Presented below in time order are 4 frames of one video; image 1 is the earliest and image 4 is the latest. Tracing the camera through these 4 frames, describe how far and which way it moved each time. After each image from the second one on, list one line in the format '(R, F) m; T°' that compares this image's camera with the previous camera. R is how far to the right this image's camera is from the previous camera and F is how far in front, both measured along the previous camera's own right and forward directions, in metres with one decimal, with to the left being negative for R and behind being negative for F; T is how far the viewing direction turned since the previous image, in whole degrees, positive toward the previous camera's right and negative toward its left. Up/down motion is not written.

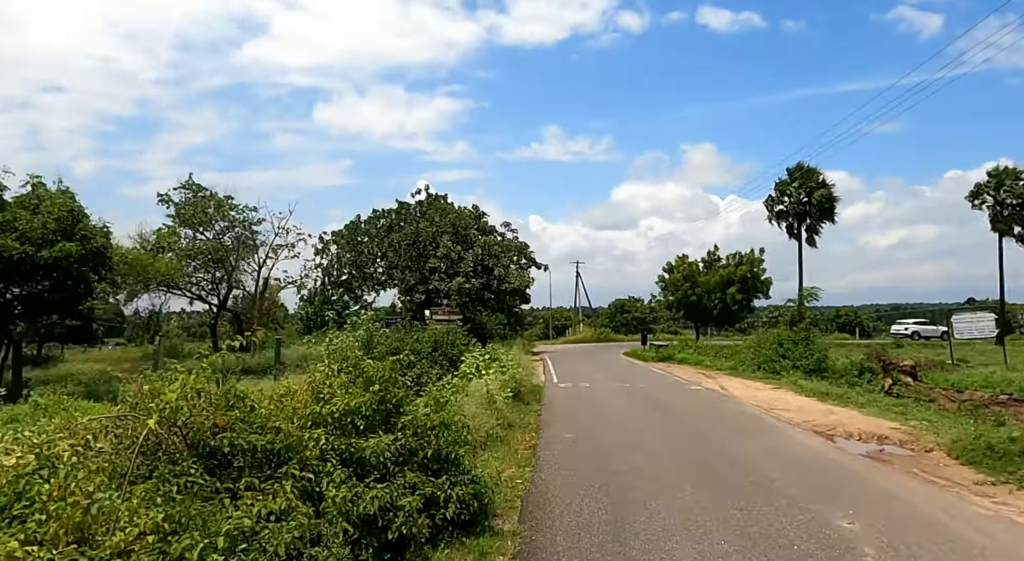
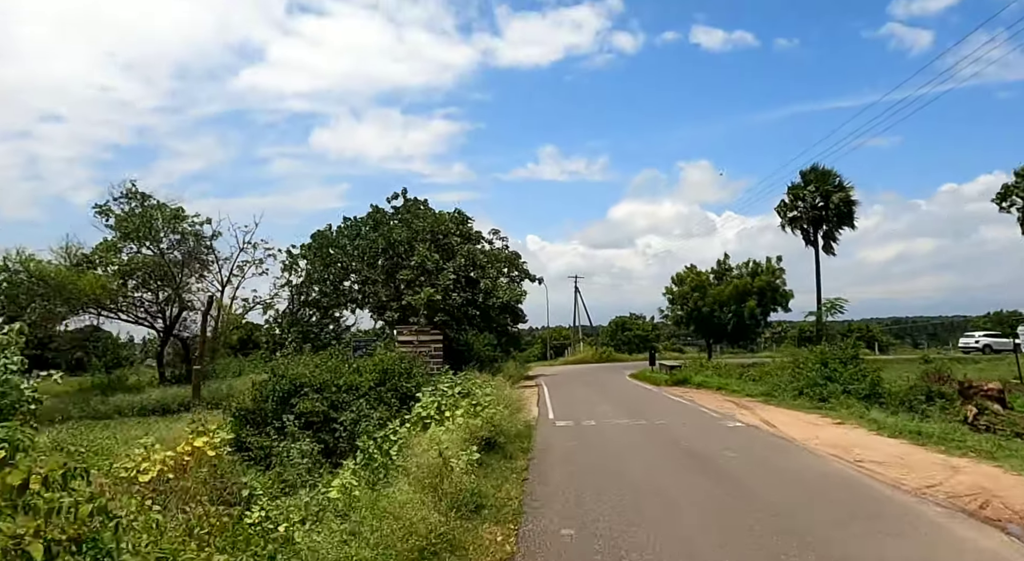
(+0.4, +4.8) m; 0°
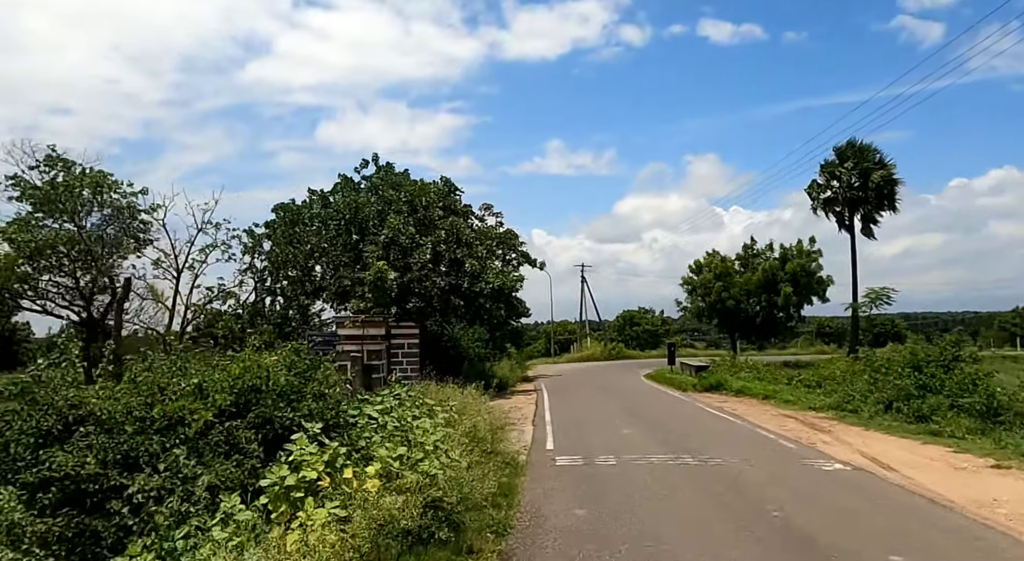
(+0.4, +5.5) m; 0°
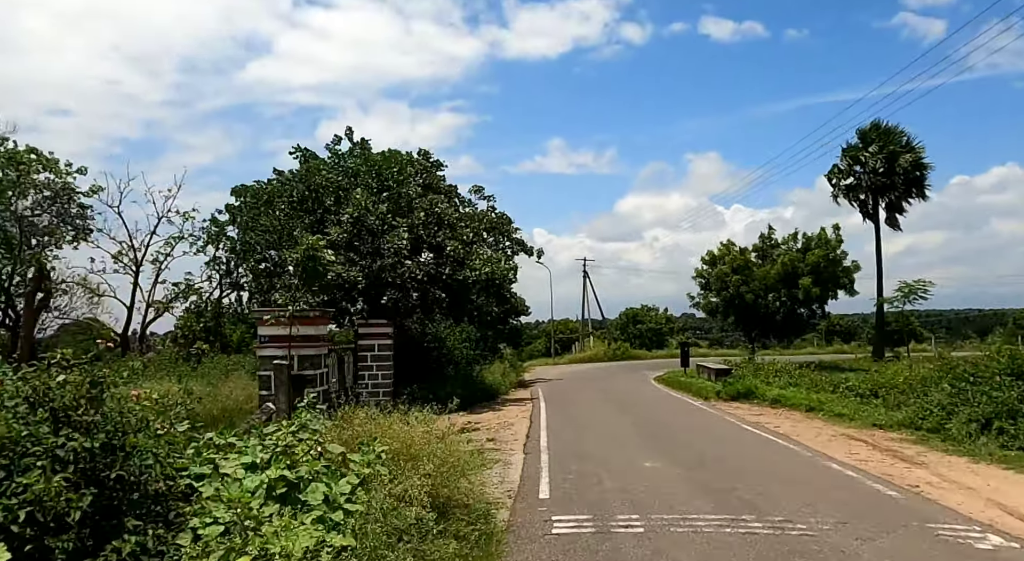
(+0.3, +3.7) m; 0°
